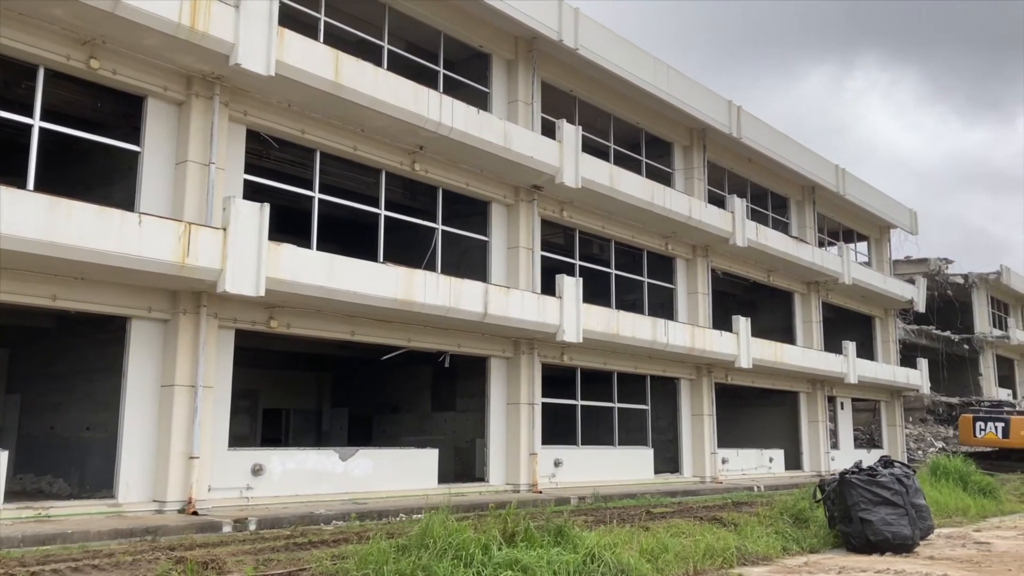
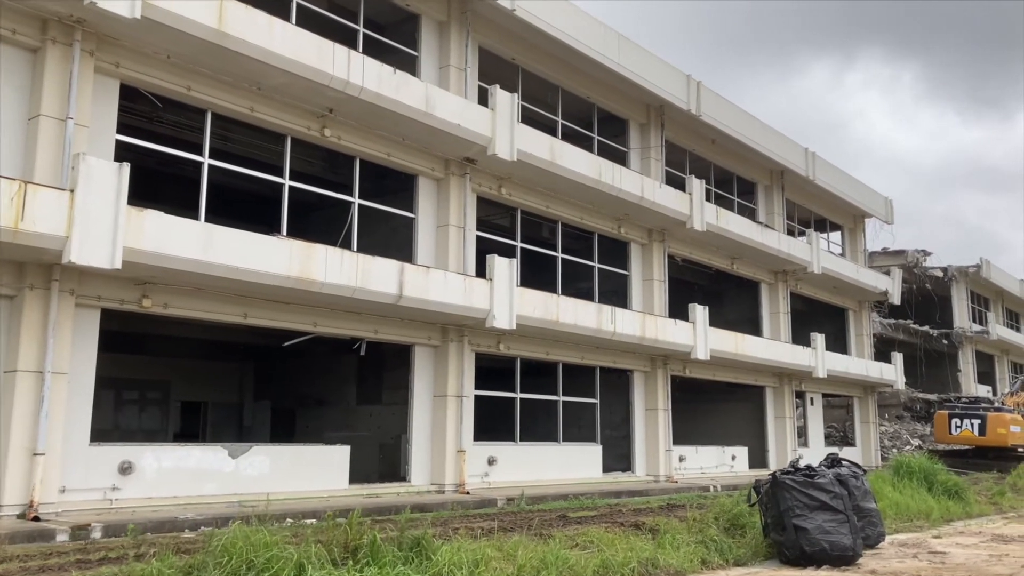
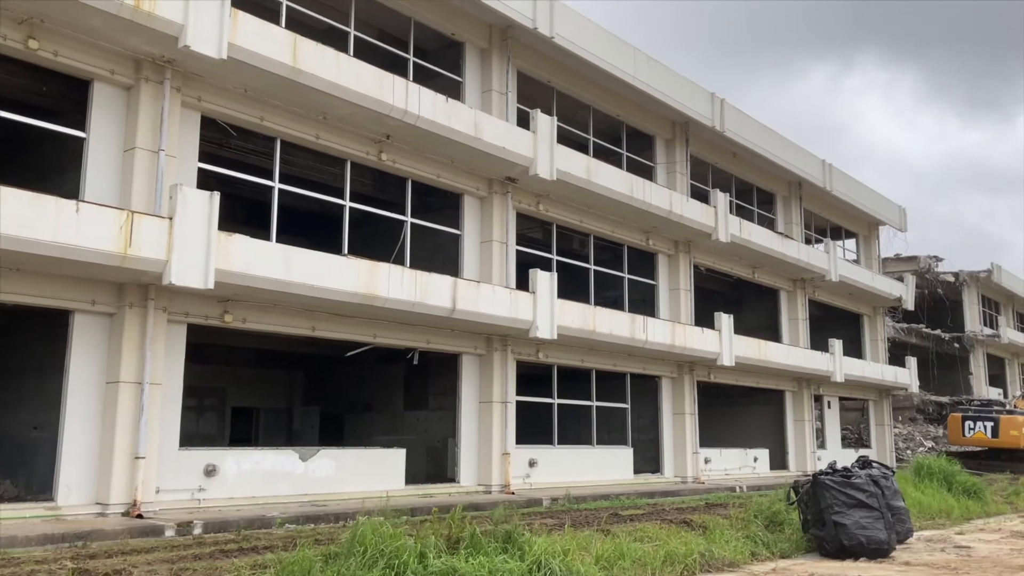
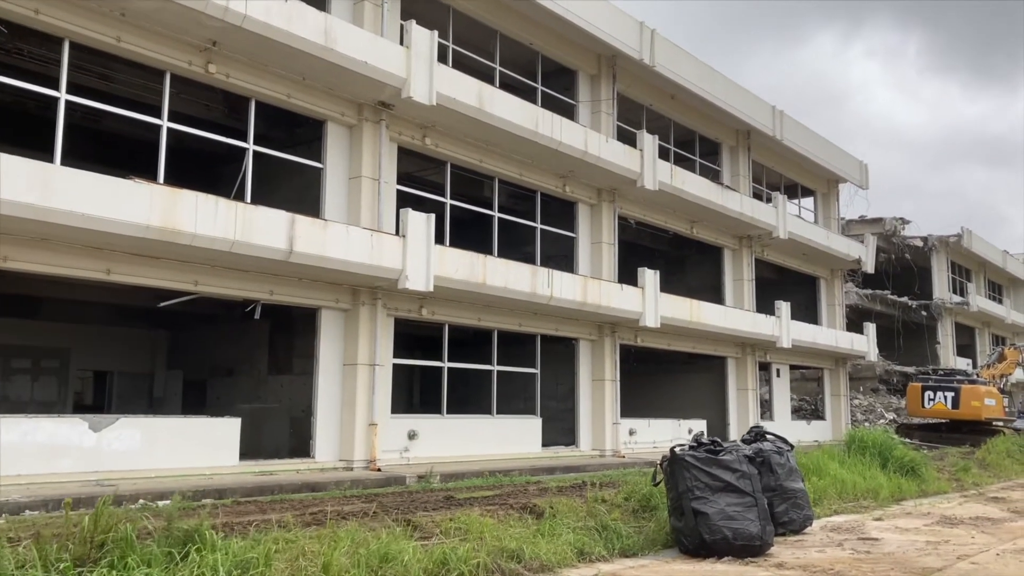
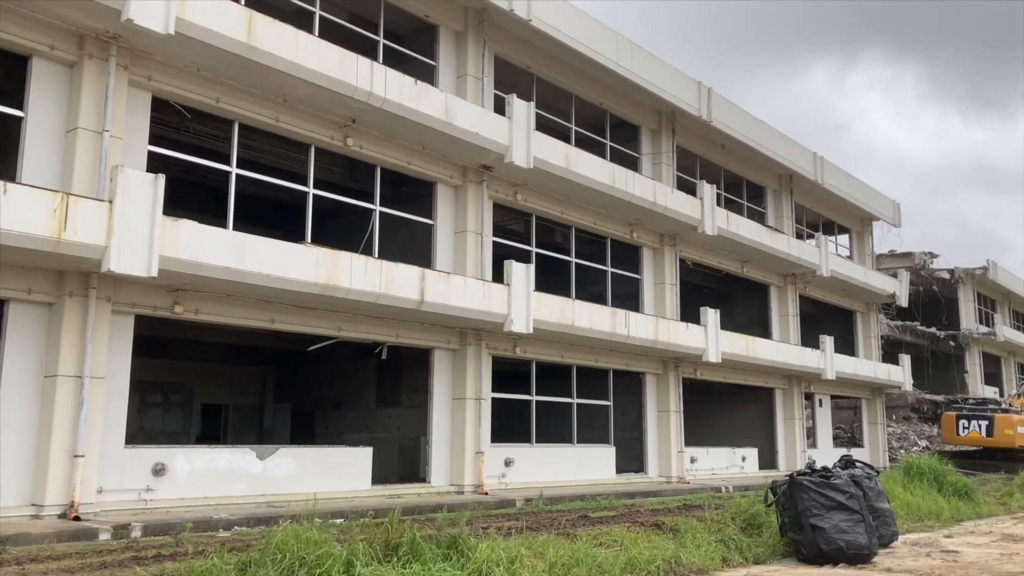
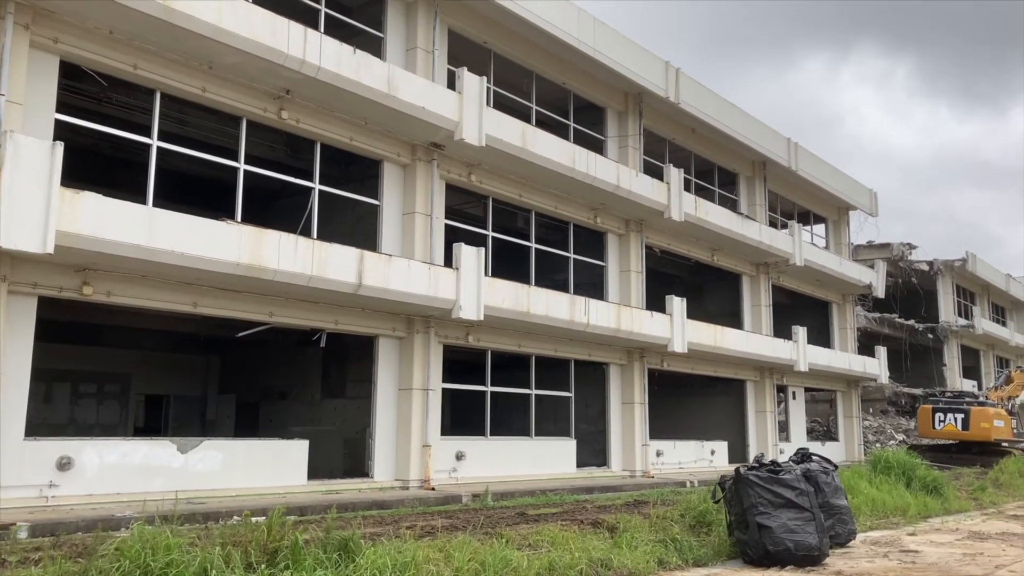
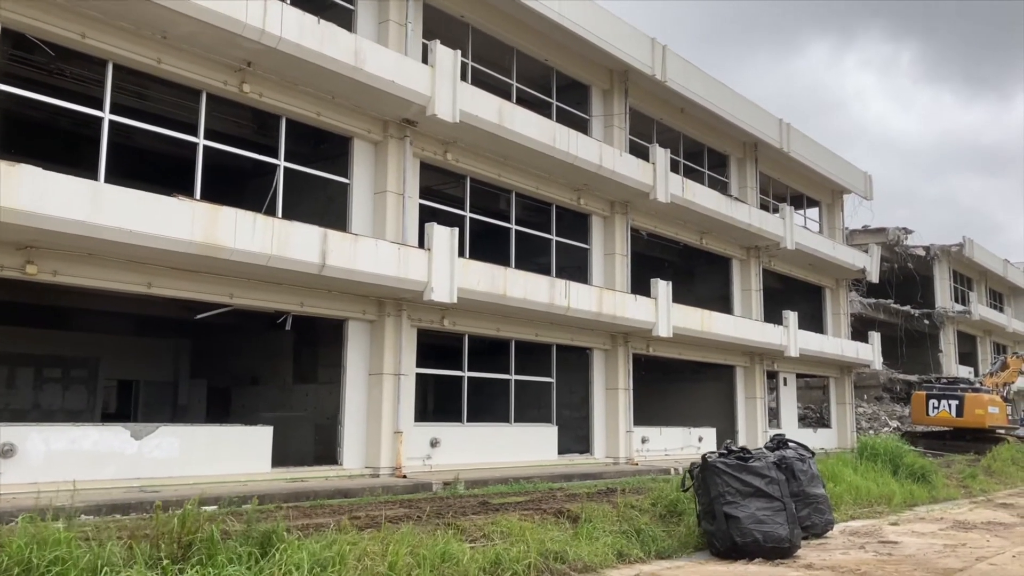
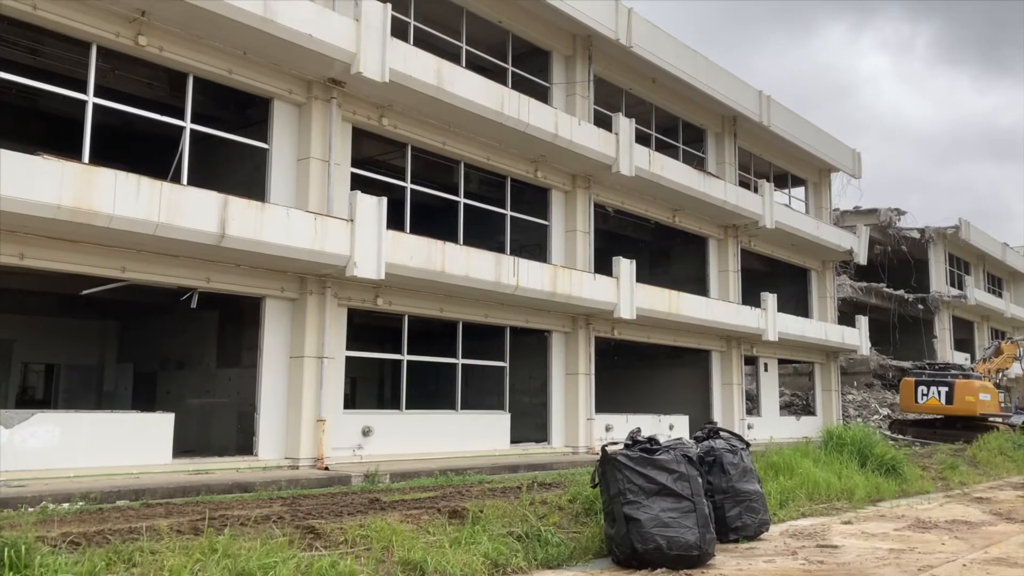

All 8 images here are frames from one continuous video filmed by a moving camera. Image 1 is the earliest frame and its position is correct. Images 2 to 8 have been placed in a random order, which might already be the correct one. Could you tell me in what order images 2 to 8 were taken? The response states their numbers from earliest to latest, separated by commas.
3, 5, 2, 6, 7, 4, 8
